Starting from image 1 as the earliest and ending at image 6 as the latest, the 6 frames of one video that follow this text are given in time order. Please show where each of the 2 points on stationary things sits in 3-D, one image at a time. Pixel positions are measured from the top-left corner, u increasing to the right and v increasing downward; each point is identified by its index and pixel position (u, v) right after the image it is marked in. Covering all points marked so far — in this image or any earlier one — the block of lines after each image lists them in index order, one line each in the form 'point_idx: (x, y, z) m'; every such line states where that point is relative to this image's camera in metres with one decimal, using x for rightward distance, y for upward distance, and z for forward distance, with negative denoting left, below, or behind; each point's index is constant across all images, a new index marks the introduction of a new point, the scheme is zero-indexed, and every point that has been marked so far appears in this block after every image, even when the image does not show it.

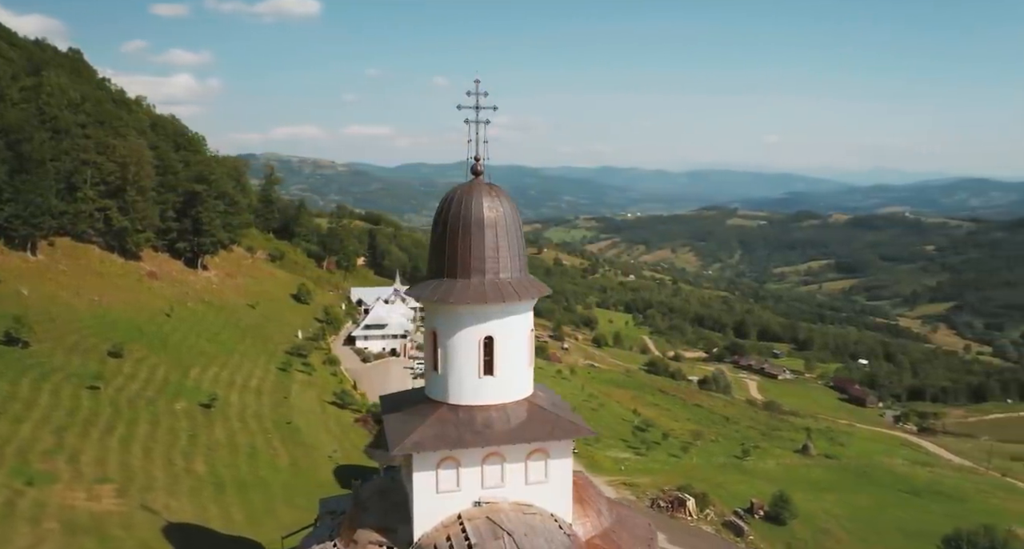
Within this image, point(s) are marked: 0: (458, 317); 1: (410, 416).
0: (-1.1, -0.9, +16.4) m
1: (-2.1, -3.0, +16.5) m
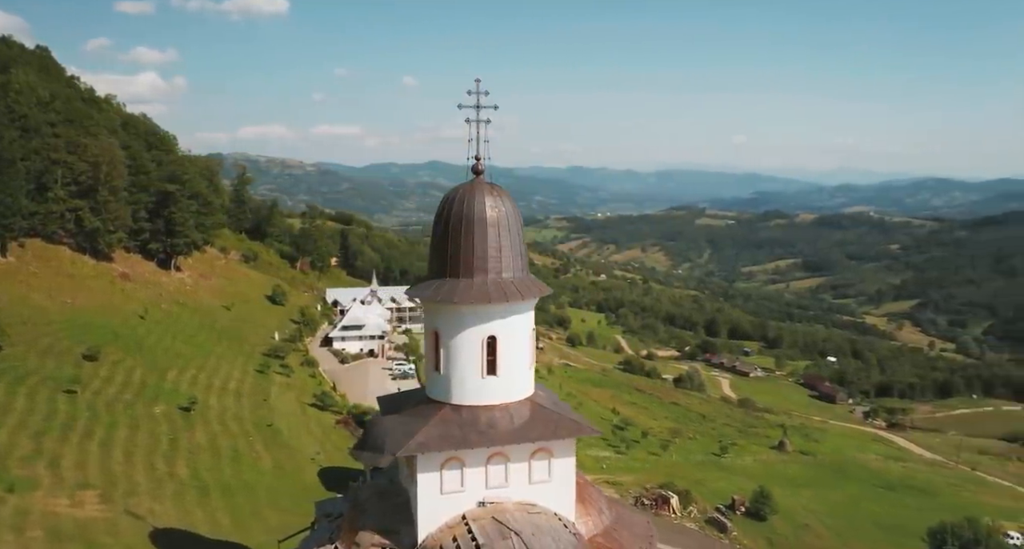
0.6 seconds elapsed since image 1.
0: (-1.0, -0.9, +16.3) m
1: (-2.1, -3.0, +16.4) m
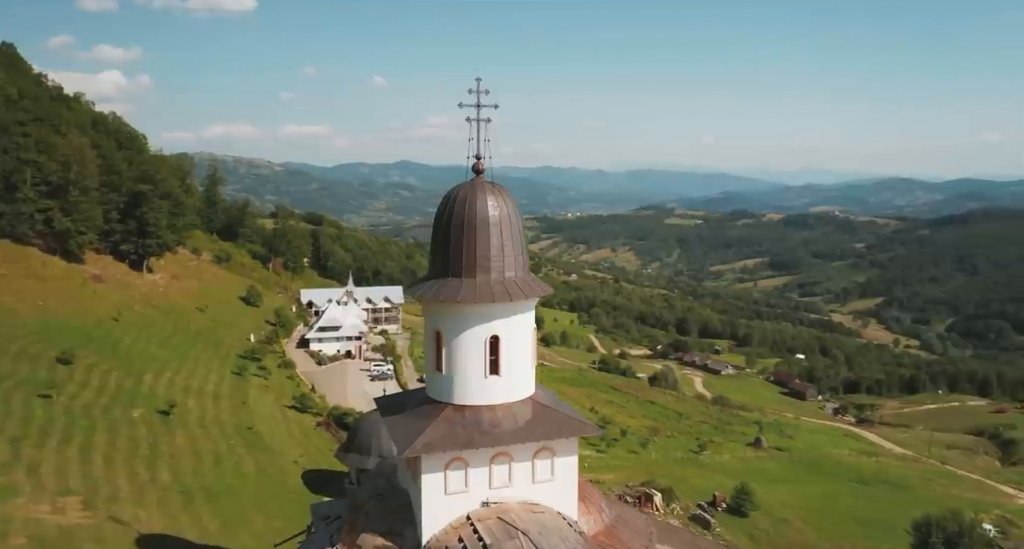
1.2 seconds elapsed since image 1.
0: (-1.0, -0.9, +16.2) m
1: (-2.0, -3.0, +16.3) m
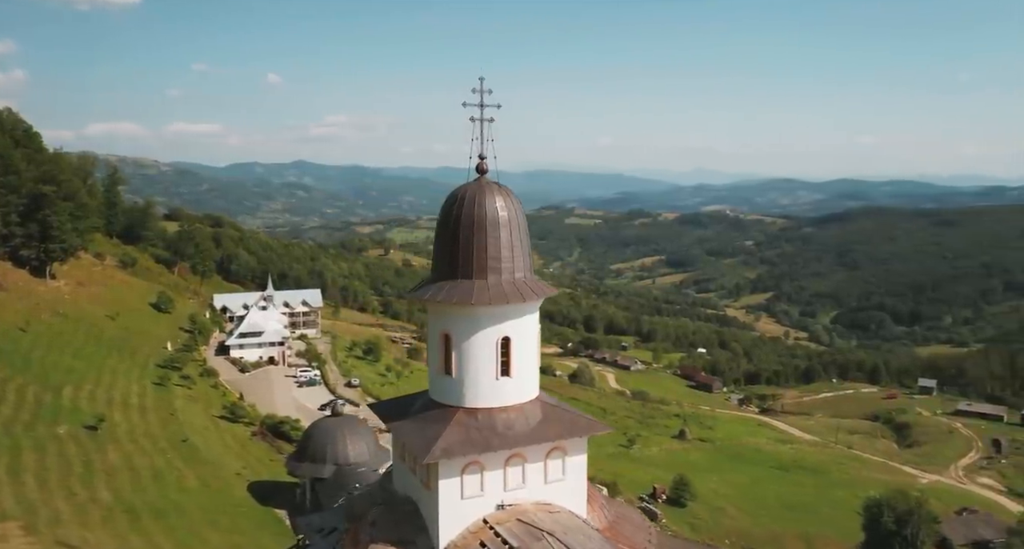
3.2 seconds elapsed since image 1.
0: (-0.8, -0.9, +16.0) m
1: (-1.8, -3.0, +16.0) m
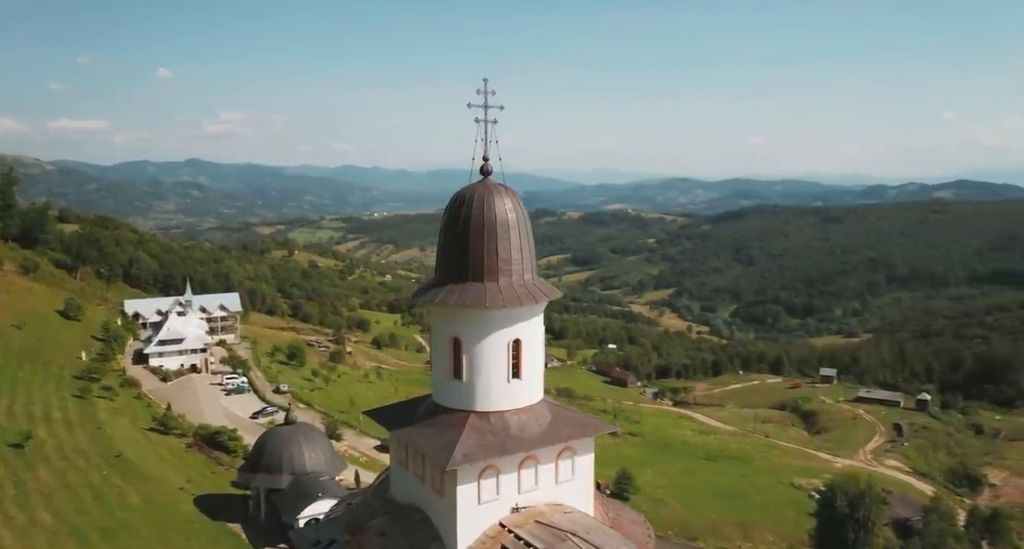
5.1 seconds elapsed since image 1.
0: (-0.6, -0.9, +16.0) m
1: (-1.5, -3.1, +15.8) m
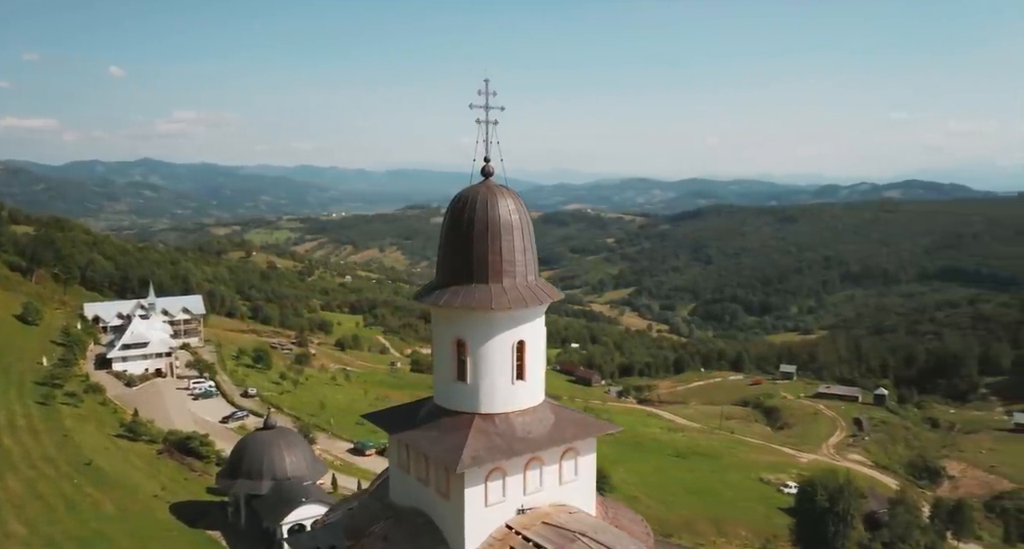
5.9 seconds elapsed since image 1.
0: (-0.5, -1.0, +15.9) m
1: (-1.4, -3.1, +15.7) m
